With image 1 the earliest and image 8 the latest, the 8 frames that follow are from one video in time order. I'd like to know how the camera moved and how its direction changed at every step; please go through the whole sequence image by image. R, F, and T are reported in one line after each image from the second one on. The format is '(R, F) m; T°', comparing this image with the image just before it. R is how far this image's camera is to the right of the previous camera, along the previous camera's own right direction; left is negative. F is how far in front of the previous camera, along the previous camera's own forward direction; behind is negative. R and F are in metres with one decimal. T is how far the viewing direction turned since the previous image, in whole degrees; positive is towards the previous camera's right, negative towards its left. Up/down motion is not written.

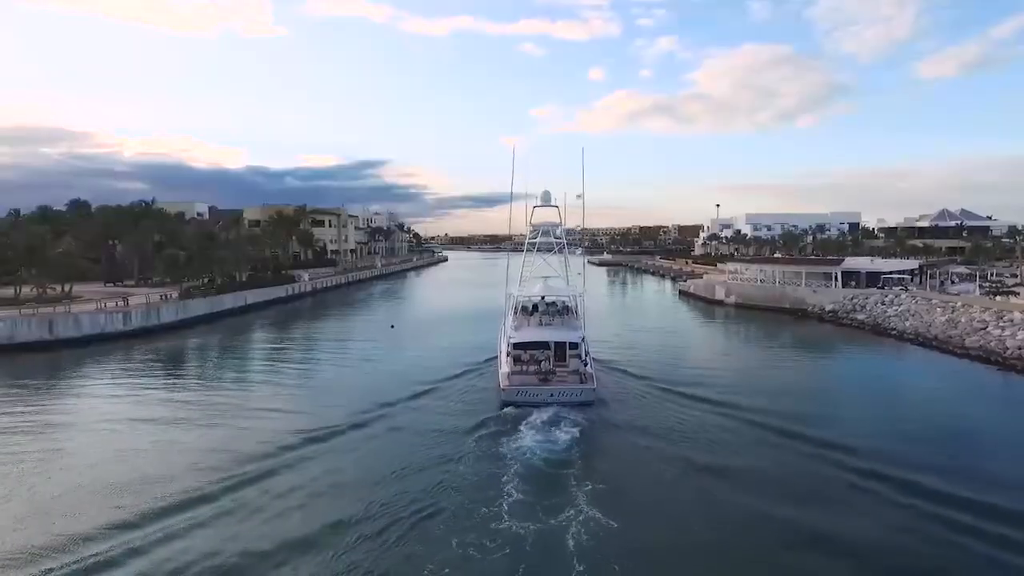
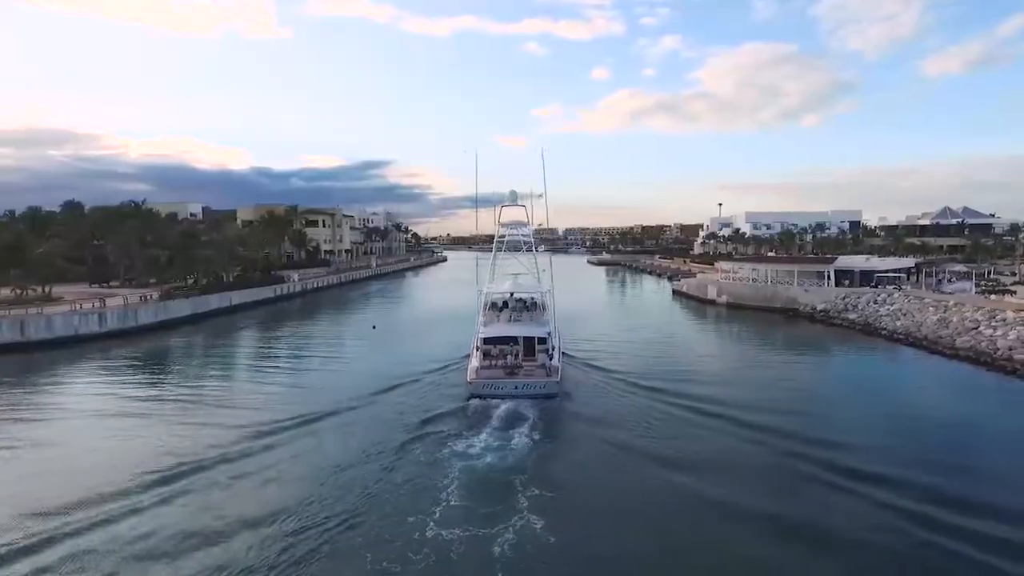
(+1.0, +0.6) m; 0°
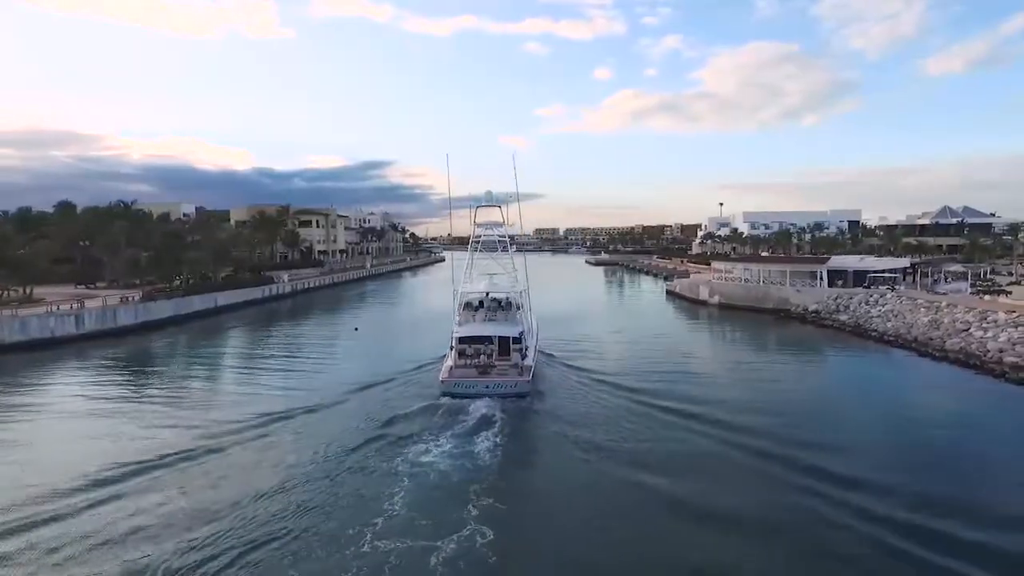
(+0.8, +0.5) m; 0°
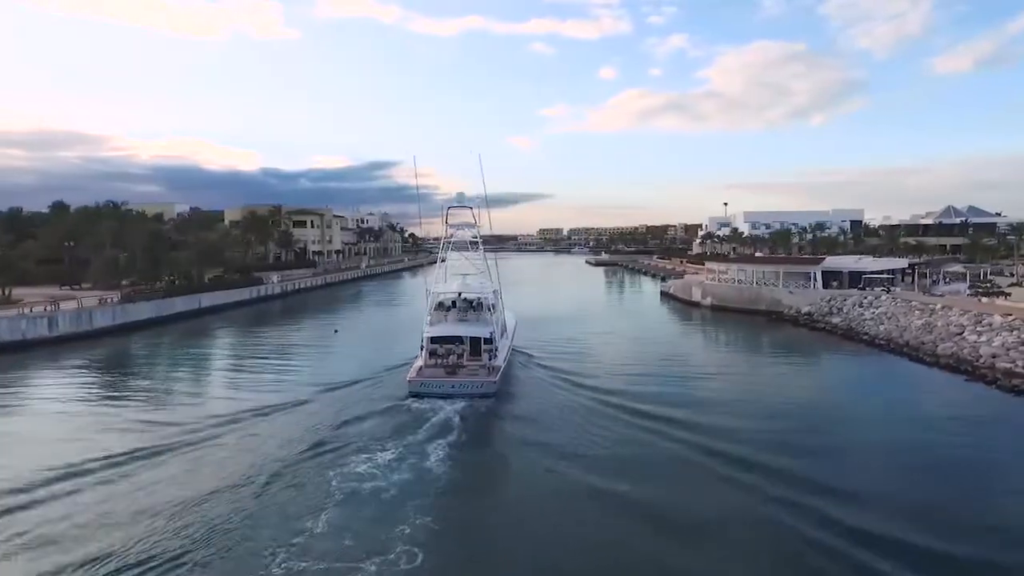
(+1.0, +0.7) m; 0°
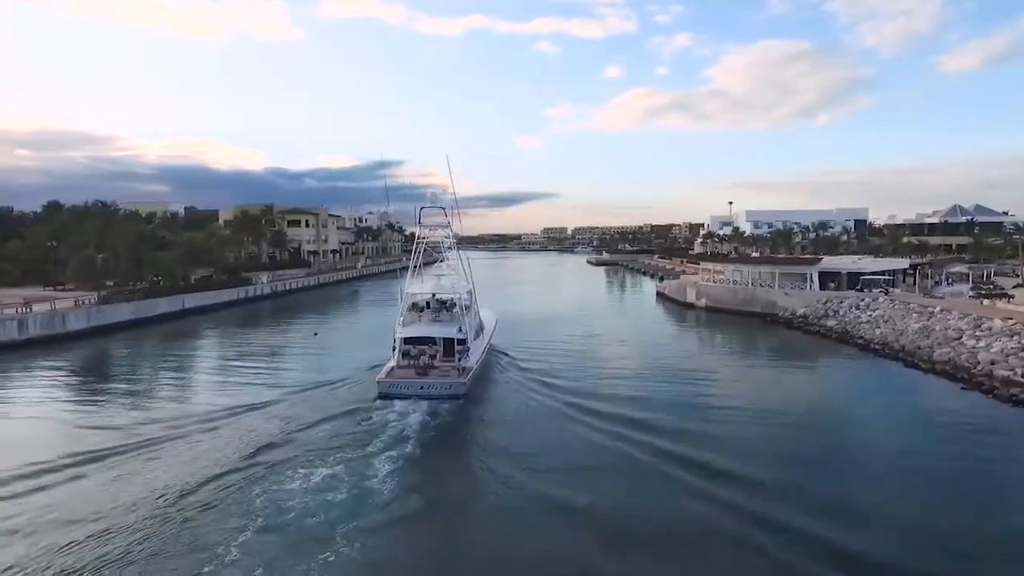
(+1.0, +0.9) m; -1°
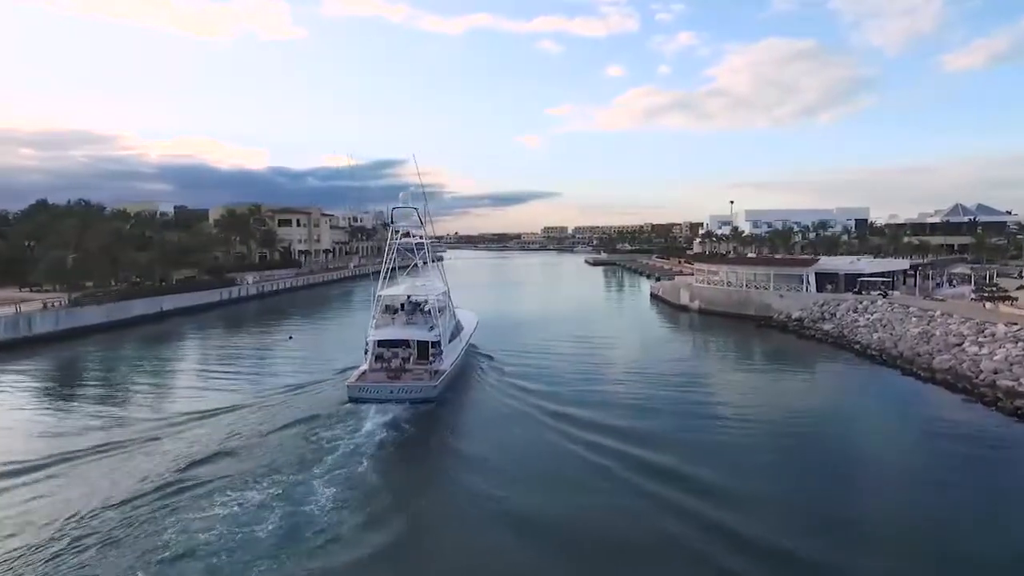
(+0.8, +1.1) m; 0°
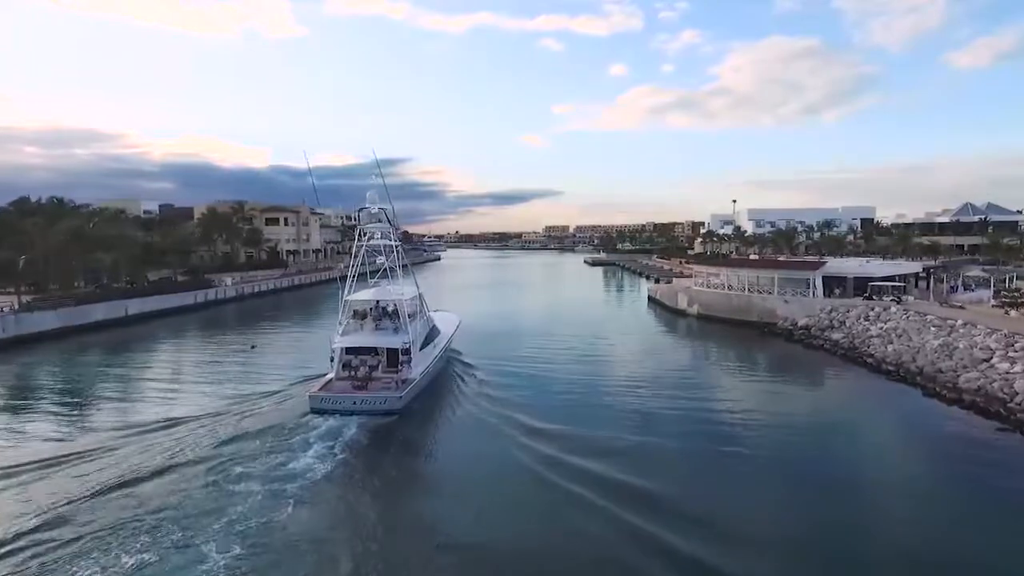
(+0.8, +2.2) m; 0°
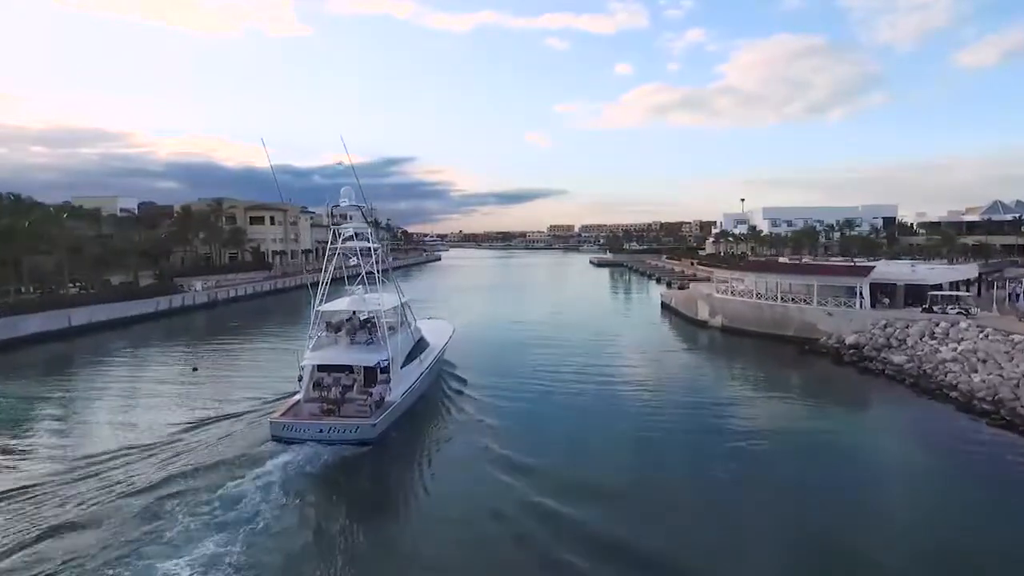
(+0.3, +4.2) m; 0°
